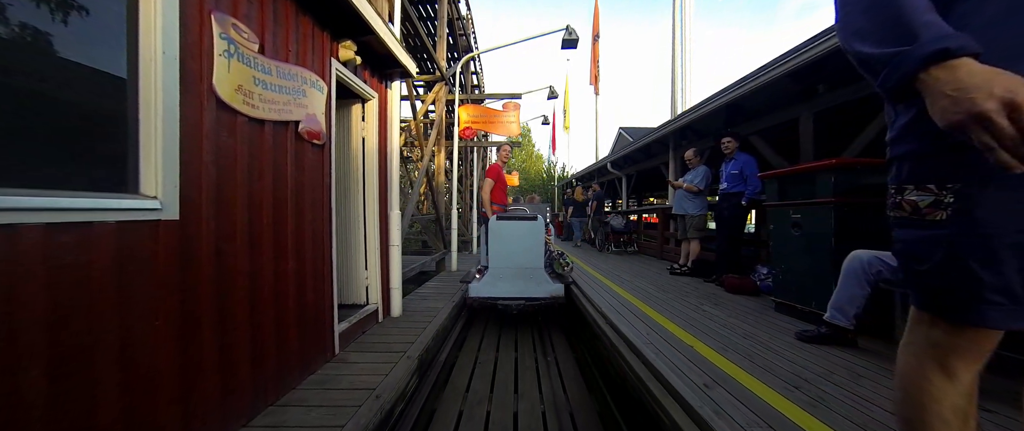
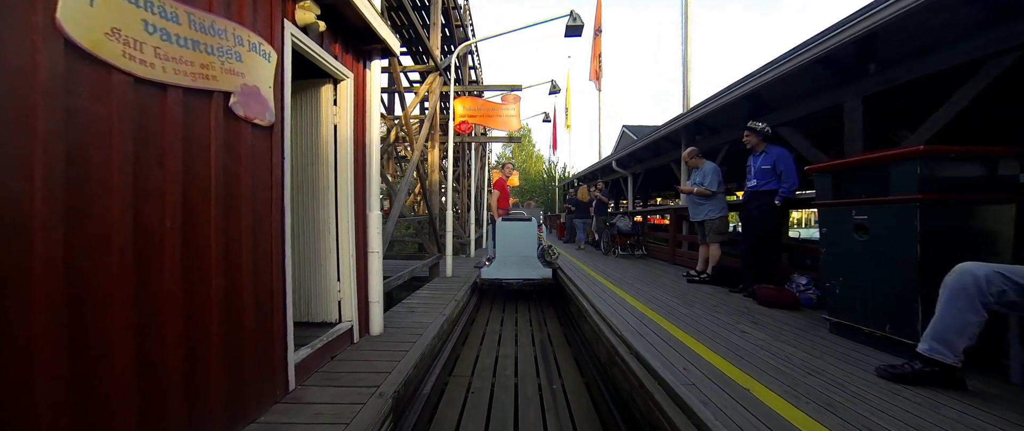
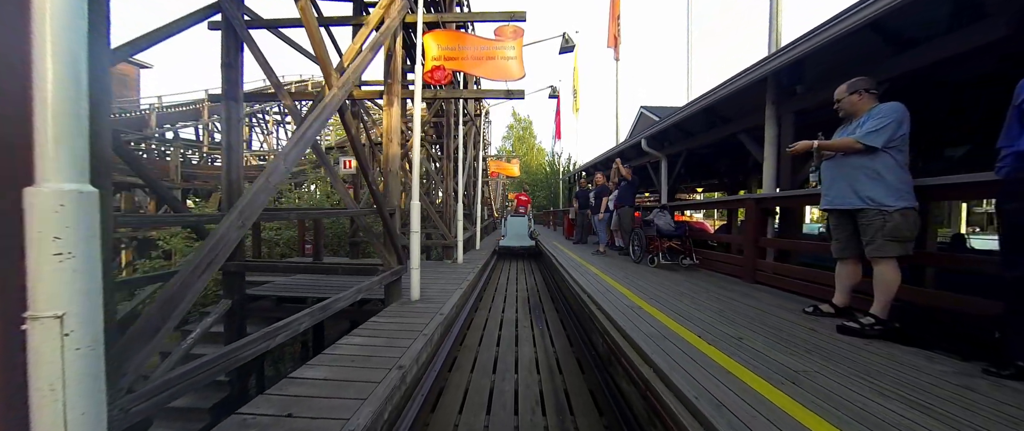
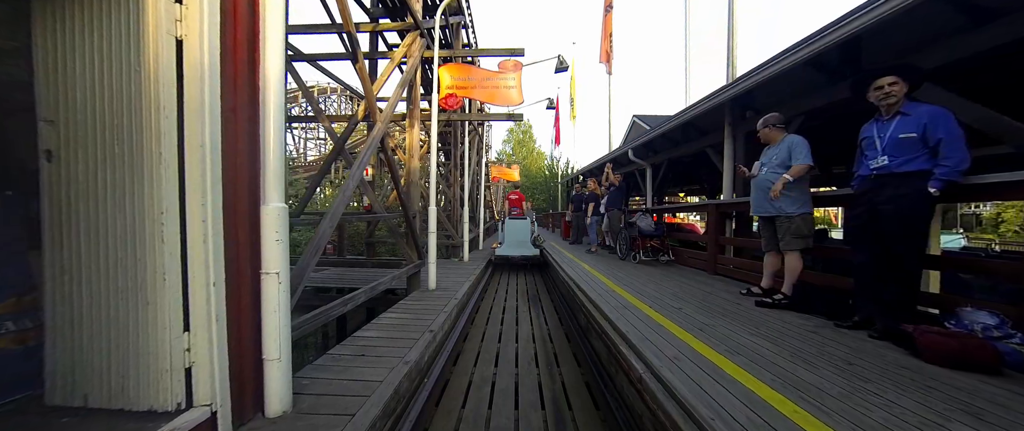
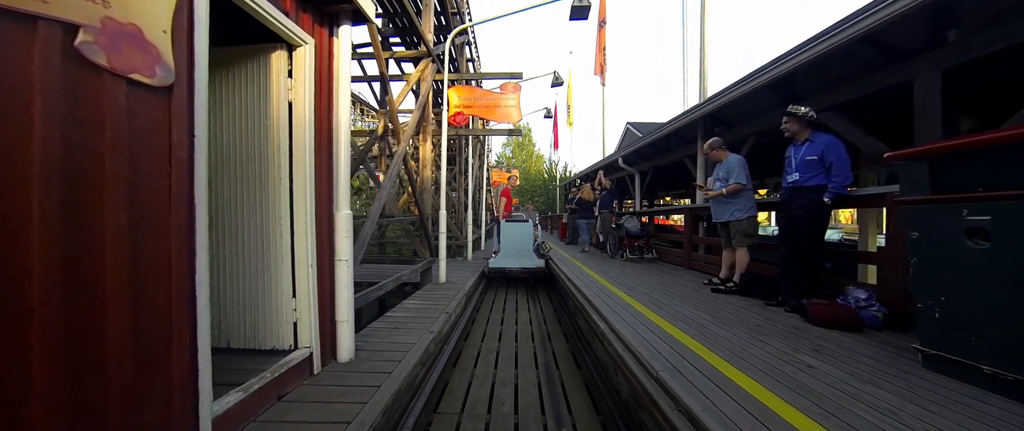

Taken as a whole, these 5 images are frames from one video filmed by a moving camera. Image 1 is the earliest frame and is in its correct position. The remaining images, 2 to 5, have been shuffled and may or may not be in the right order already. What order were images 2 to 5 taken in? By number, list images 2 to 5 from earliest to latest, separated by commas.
2, 5, 4, 3
